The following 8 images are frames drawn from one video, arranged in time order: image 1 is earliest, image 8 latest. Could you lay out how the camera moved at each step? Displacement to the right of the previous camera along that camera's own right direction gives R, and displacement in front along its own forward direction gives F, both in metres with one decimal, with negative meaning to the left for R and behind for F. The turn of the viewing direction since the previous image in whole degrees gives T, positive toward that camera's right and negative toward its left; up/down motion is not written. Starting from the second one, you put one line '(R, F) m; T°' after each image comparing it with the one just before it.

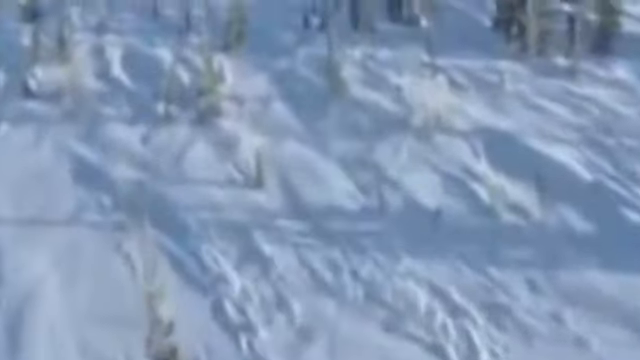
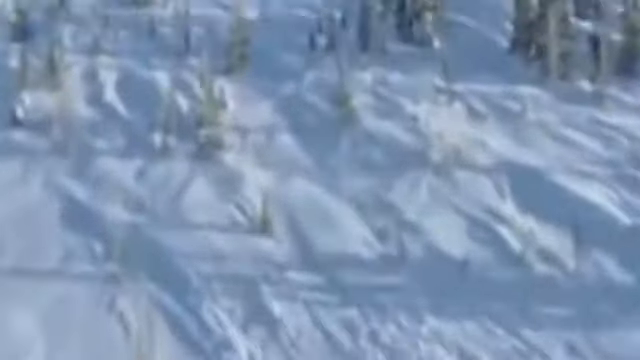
(-0.1, +0.6) m; 0°
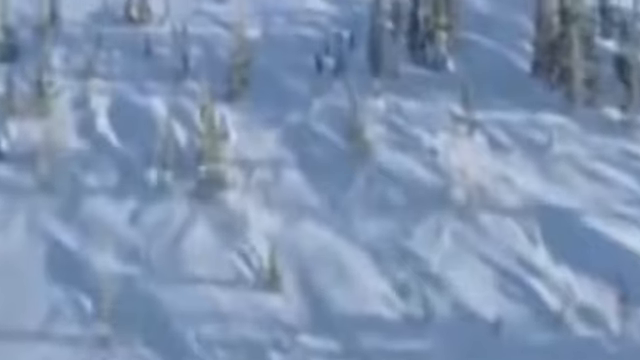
(0.0, +0.6) m; 0°
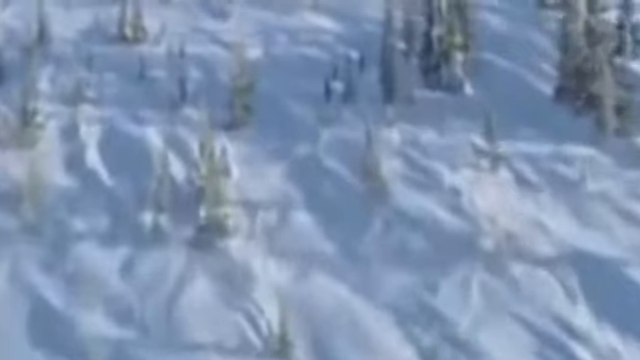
(0.0, +0.6) m; 0°
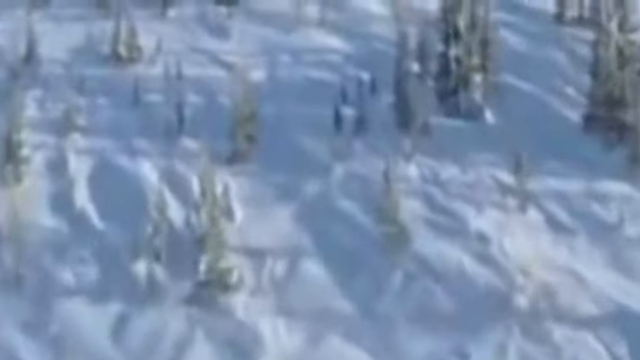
(0.0, +0.6) m; 0°
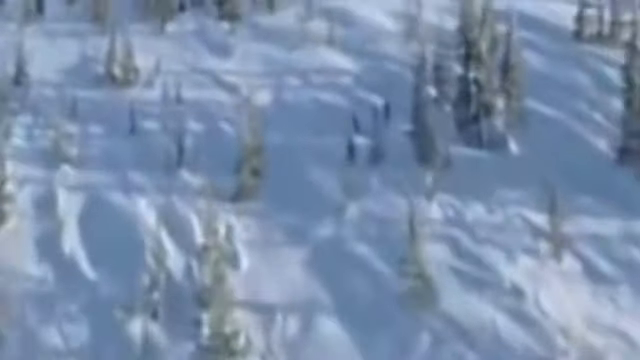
(0.0, +0.5) m; 0°
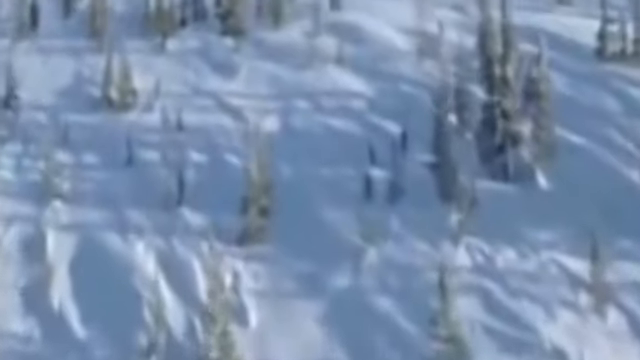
(0.0, +0.5) m; 0°
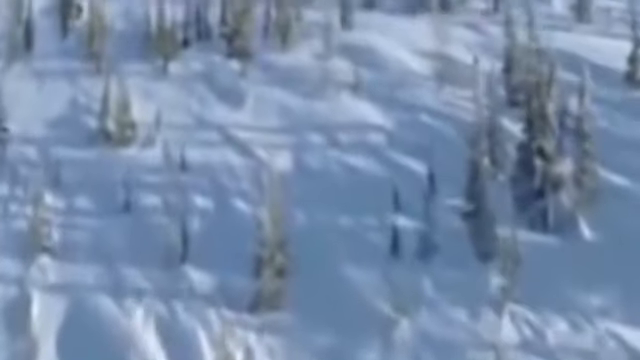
(0.0, +0.6) m; 0°
